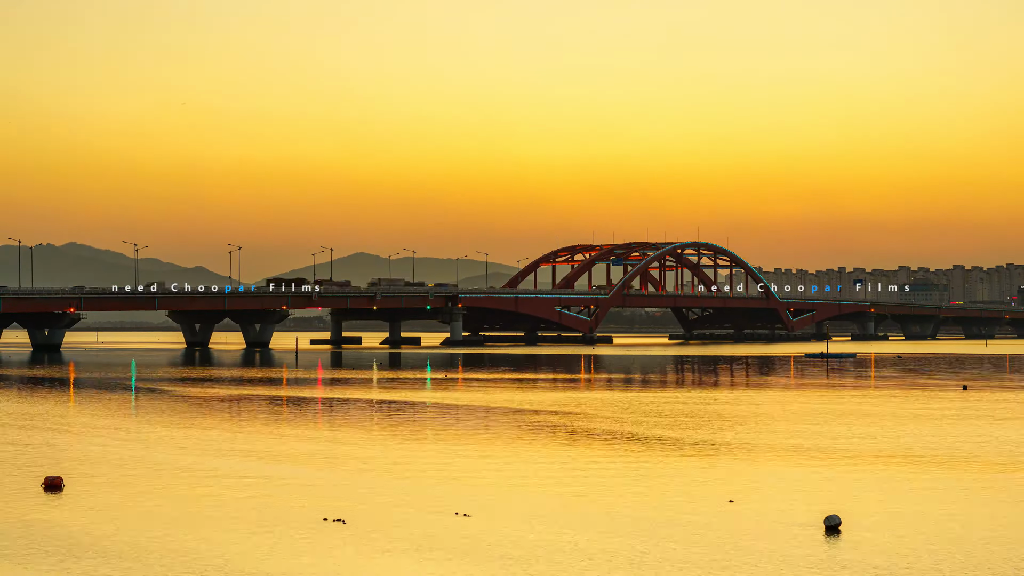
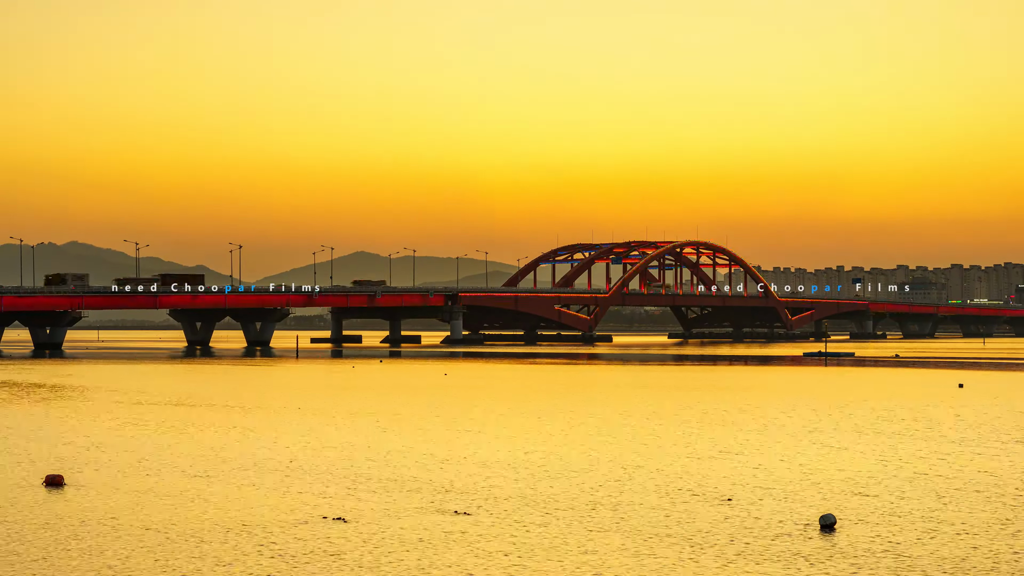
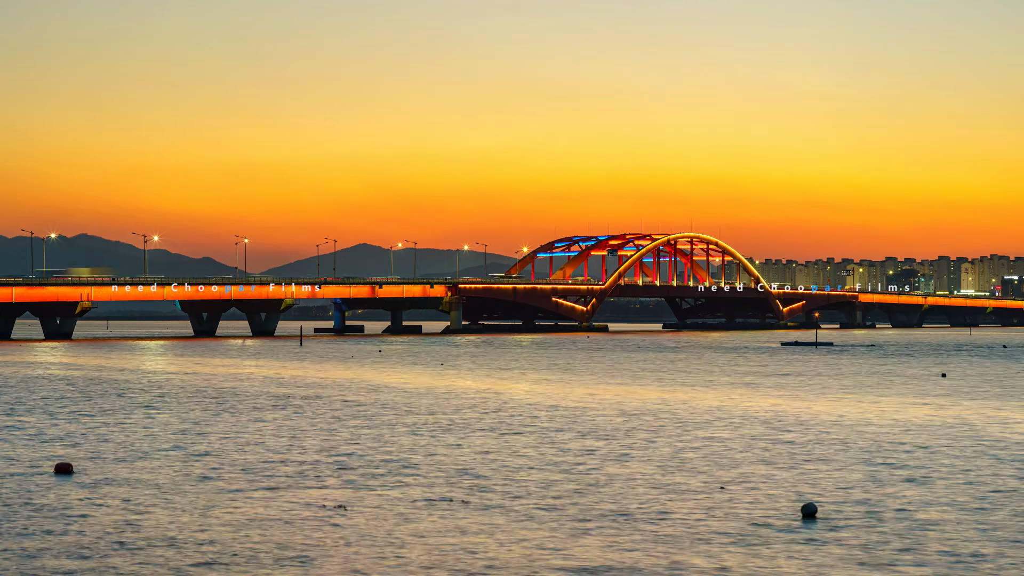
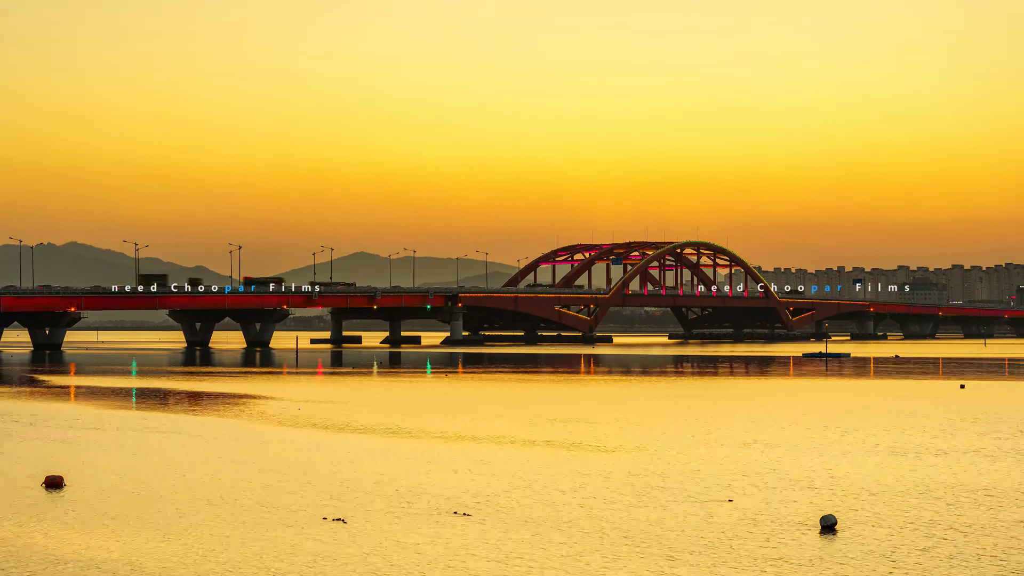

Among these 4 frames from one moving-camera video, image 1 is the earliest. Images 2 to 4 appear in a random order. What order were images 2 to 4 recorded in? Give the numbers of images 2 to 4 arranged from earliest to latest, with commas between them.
4, 2, 3
